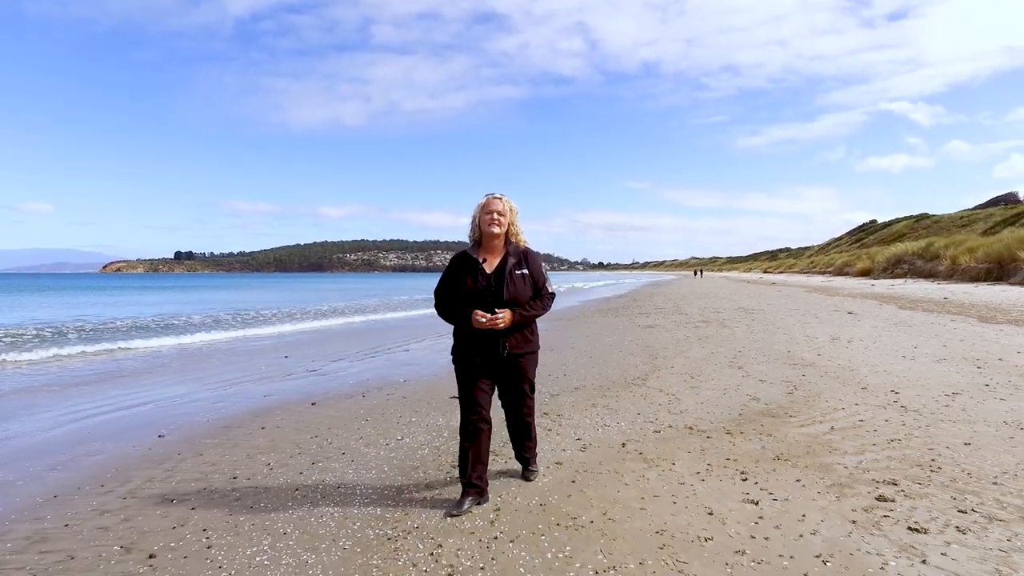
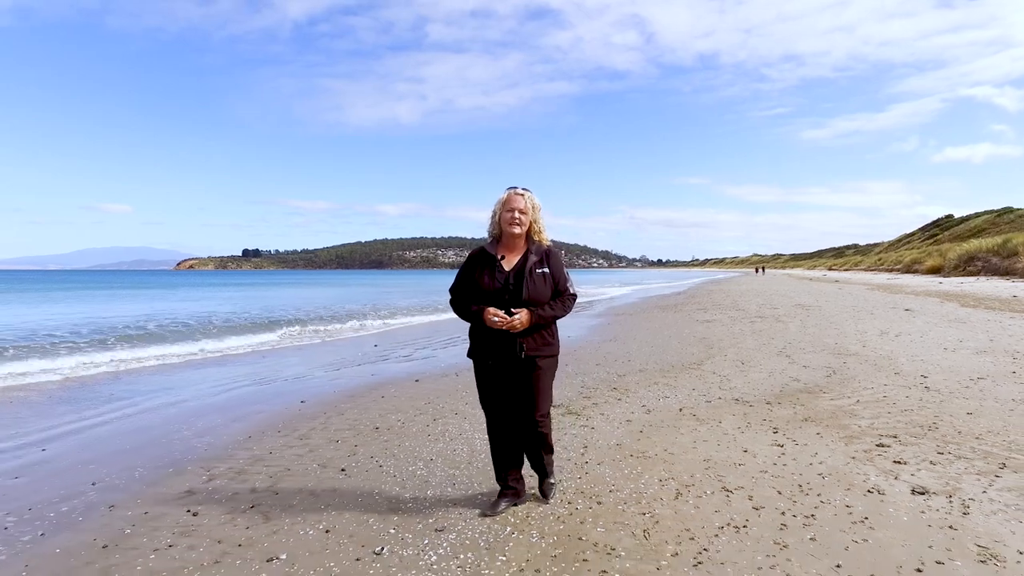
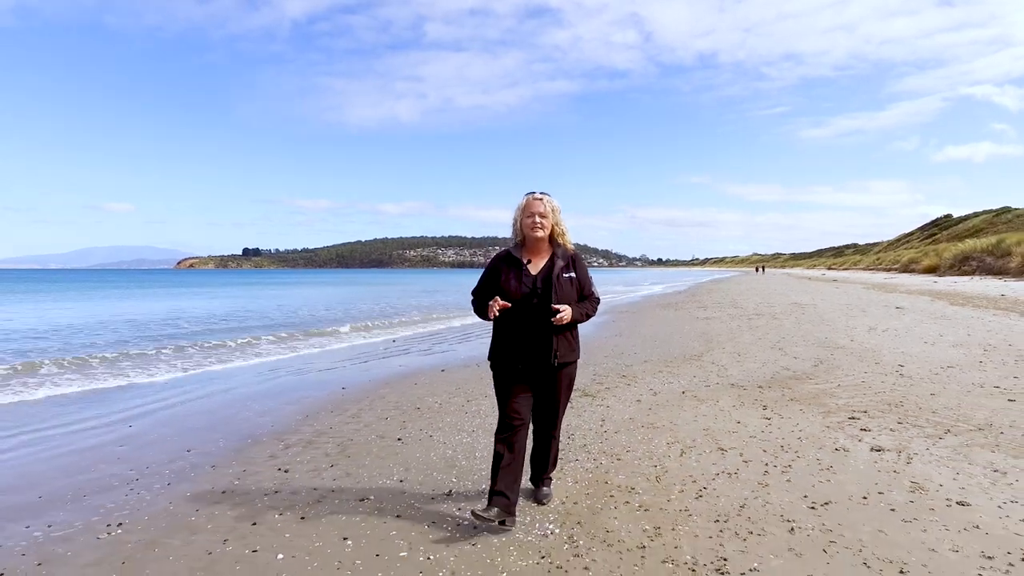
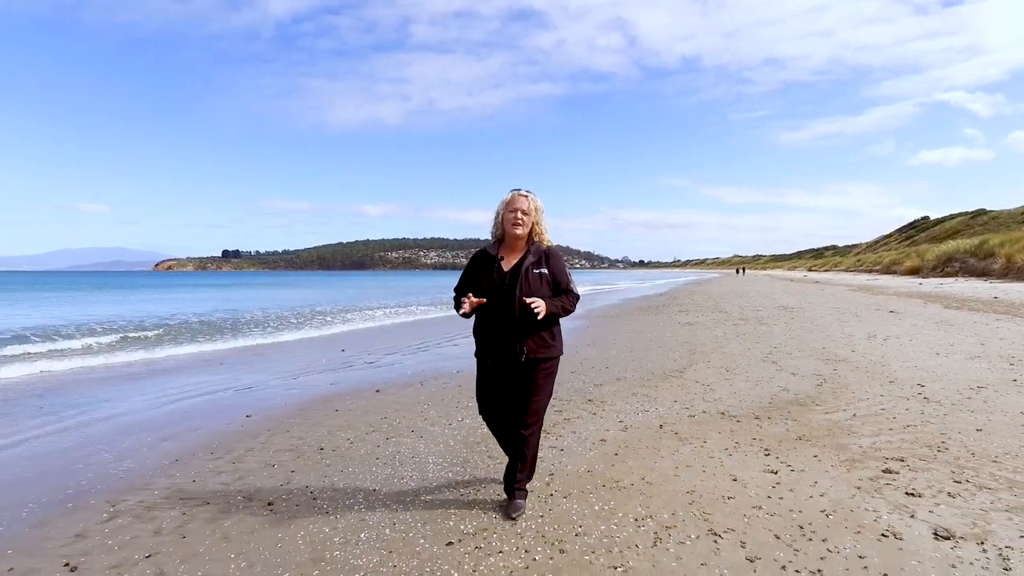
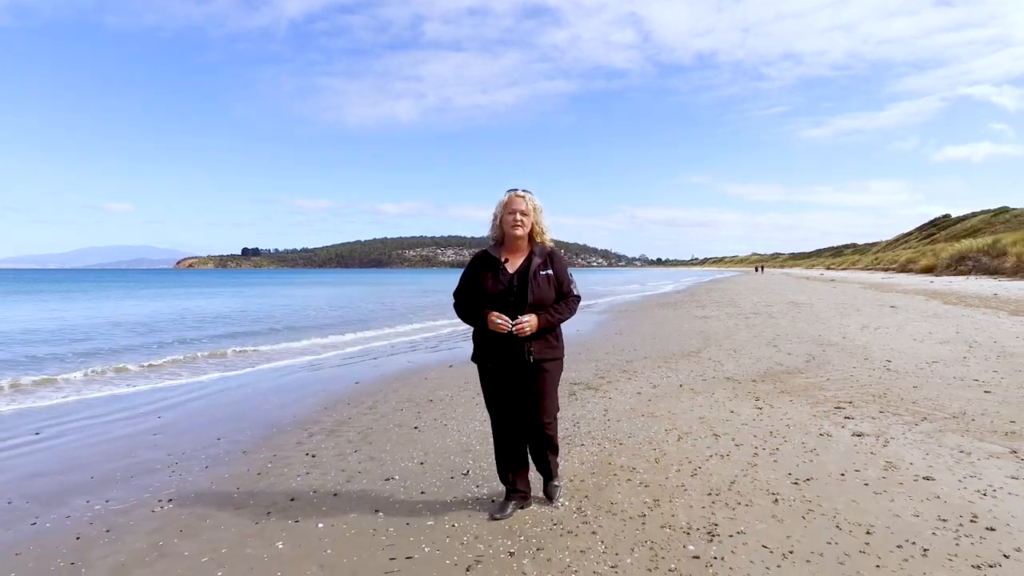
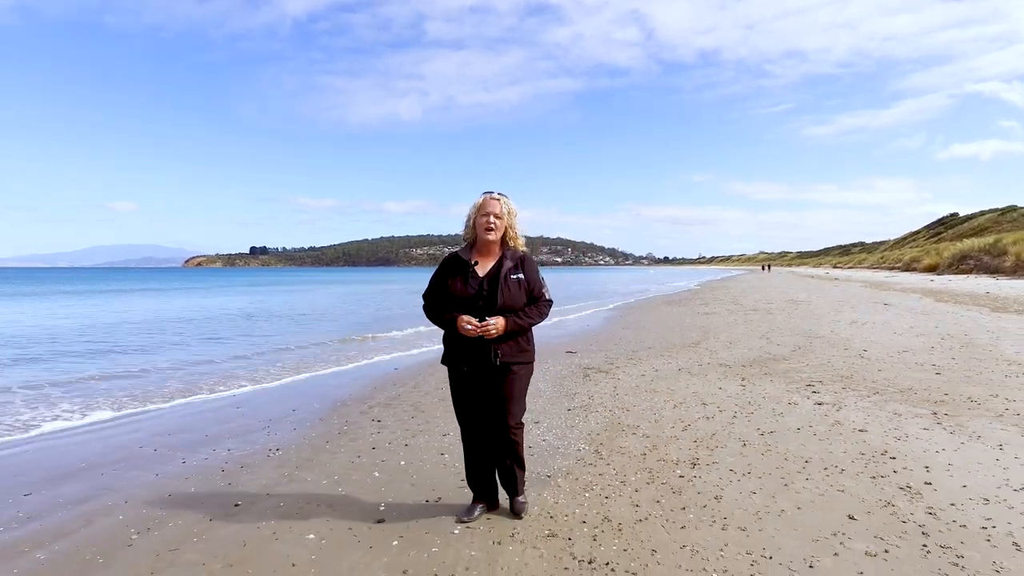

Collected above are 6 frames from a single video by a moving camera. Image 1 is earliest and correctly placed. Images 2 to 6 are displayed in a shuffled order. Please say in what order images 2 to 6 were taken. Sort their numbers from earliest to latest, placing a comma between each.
4, 2, 3, 5, 6
